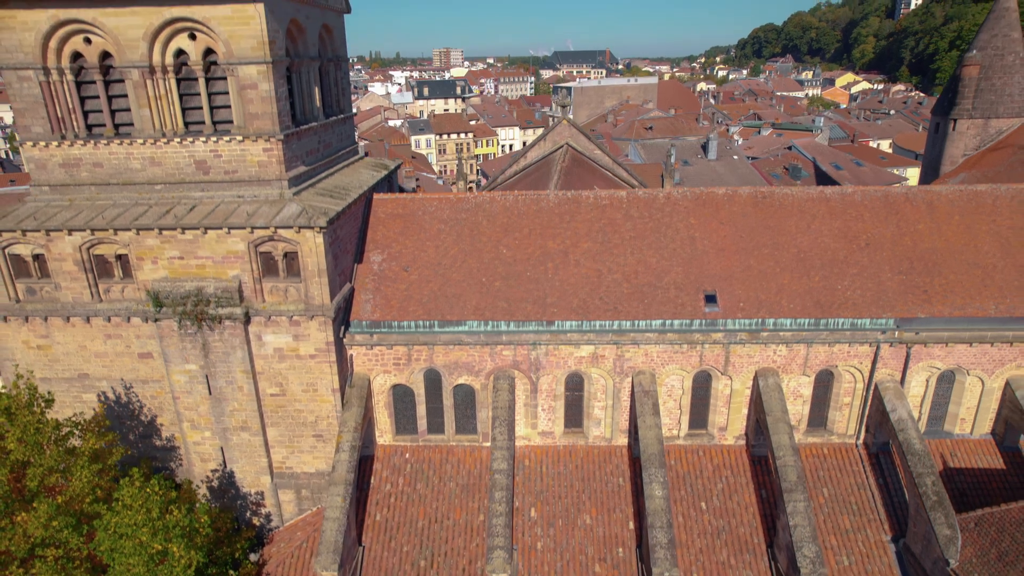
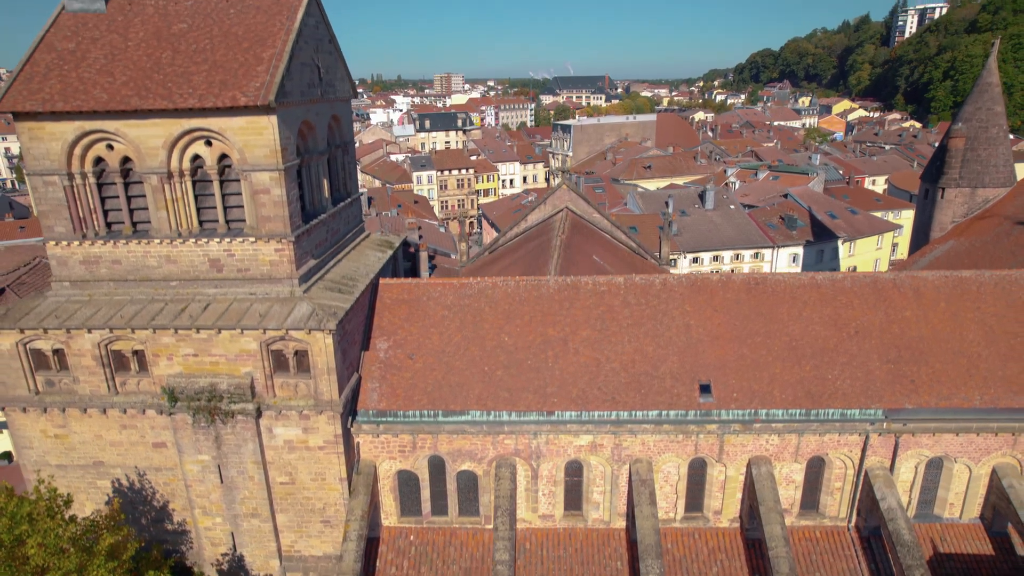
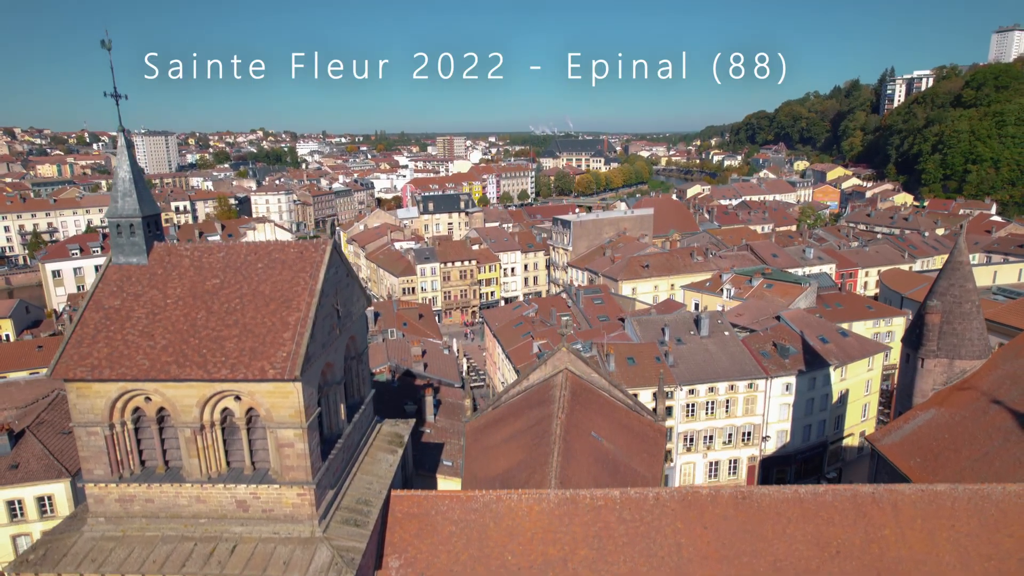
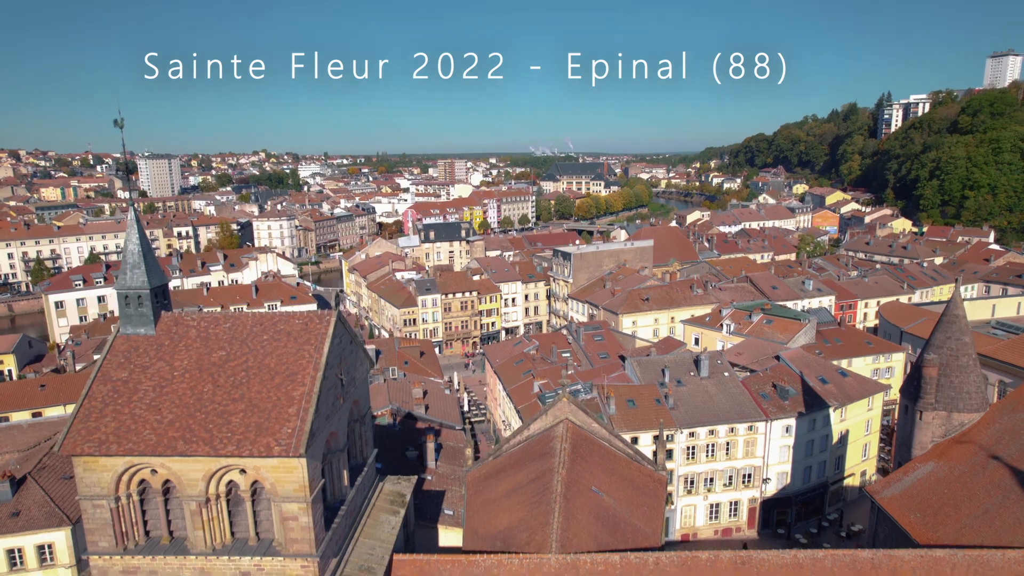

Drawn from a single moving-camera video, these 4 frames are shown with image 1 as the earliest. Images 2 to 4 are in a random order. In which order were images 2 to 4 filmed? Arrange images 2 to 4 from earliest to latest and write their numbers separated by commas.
2, 3, 4
